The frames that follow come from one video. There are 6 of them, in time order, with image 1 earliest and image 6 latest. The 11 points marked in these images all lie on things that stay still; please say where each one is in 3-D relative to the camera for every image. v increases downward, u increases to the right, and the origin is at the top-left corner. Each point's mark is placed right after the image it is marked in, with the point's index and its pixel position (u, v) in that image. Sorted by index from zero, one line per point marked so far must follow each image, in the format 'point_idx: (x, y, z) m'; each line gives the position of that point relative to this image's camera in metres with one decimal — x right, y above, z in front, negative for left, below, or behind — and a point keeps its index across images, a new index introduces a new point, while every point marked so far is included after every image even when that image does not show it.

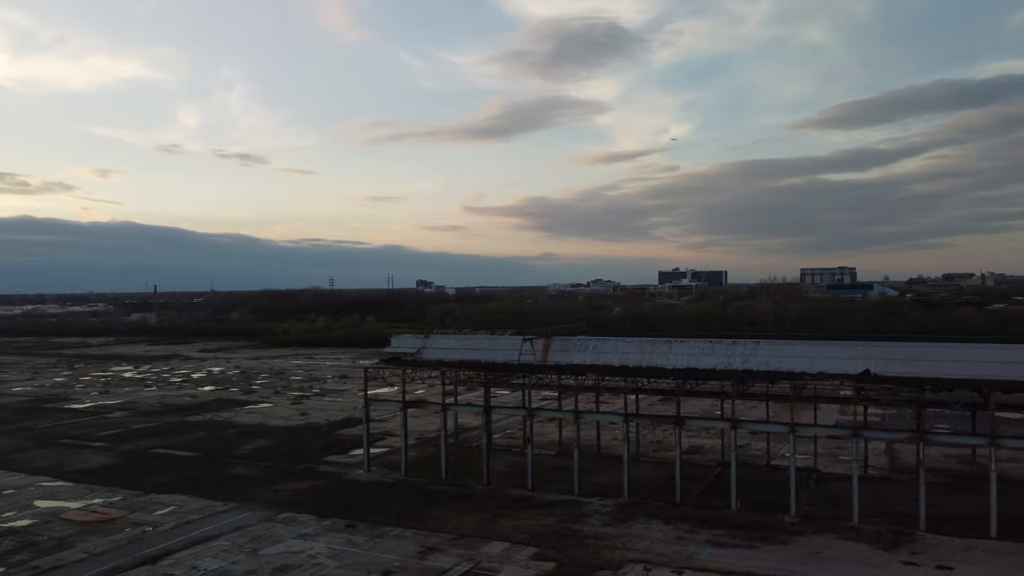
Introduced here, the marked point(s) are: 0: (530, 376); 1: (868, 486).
0: (+0.4, -2.0, +19.0) m
1: (+8.1, -4.5, +19.0) m
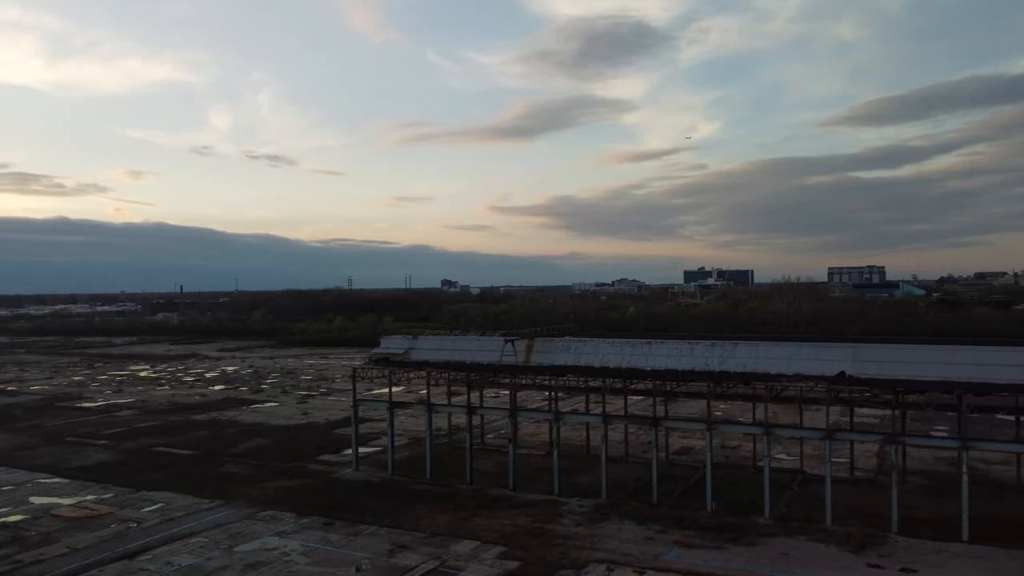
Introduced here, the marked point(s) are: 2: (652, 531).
0: (0.0, -2.0, +19.2) m
1: (+7.6, -4.5, +18.9) m
2: (+2.6, -4.6, +15.9) m
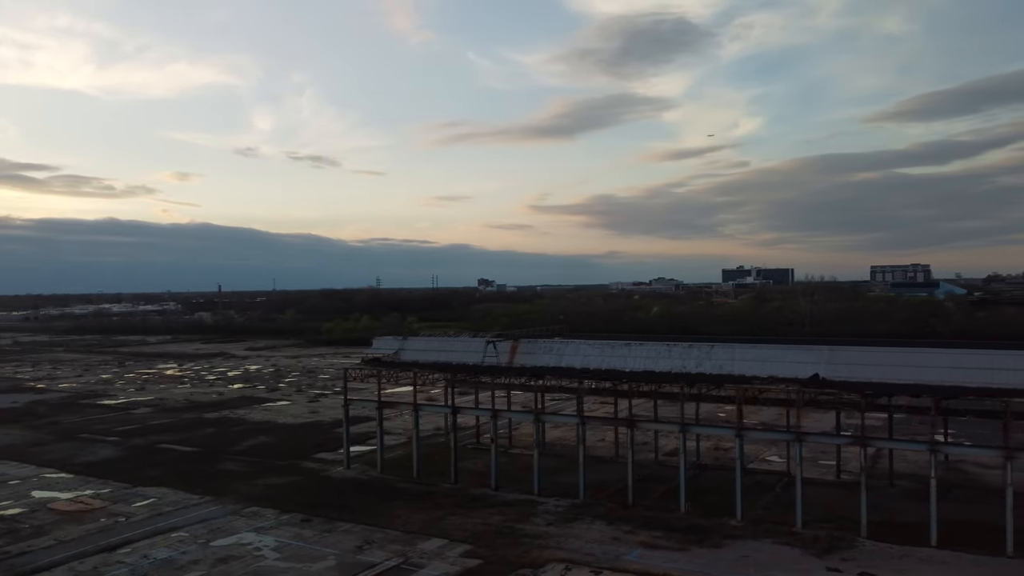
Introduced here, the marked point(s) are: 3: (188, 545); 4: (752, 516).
0: (-0.5, -2.0, +19.4) m
1: (+7.2, -4.5, +18.8) m
2: (+2.0, -4.6, +16.1) m
3: (-6.1, -4.8, +15.8) m
4: (+4.8, -4.6, +16.9) m
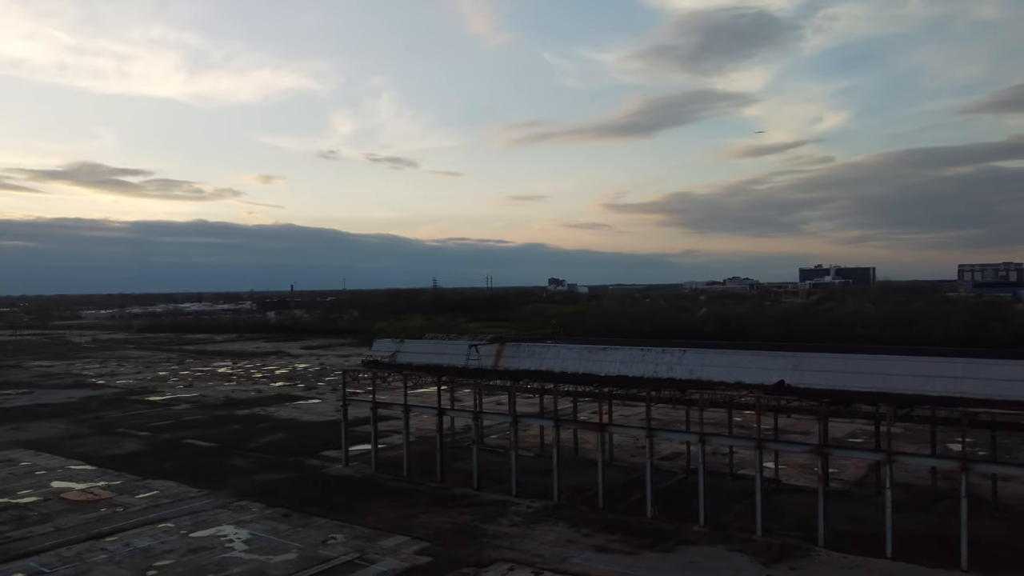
0: (-0.9, -2.2, +19.9) m
1: (+6.7, -4.7, +18.6) m
2: (+1.3, -4.8, +16.3) m
3: (-6.8, -4.9, +16.8) m
4: (+4.1, -4.7, +16.9) m
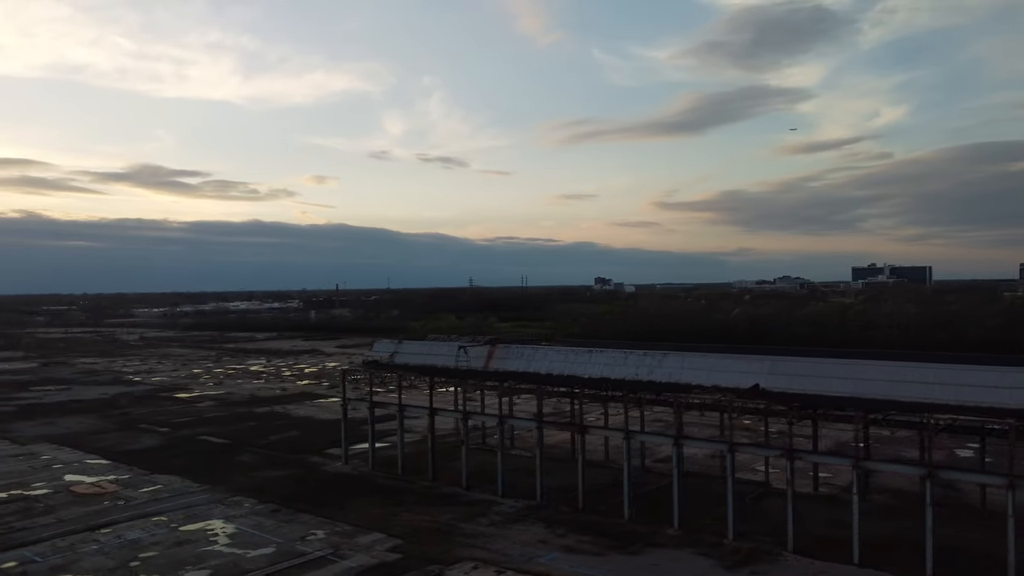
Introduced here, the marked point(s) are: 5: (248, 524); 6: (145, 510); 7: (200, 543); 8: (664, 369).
0: (-1.2, -2.2, +20.2) m
1: (+6.3, -4.7, +18.4) m
2: (+0.8, -4.8, +16.5) m
3: (-7.3, -5.0, +17.5) m
4: (+3.6, -4.7, +16.9) m
5: (-5.5, -4.9, +17.7) m
6: (-8.2, -5.0, +18.9) m
7: (-6.1, -5.0, +16.5) m
8: (+3.3, -1.7, +17.9) m
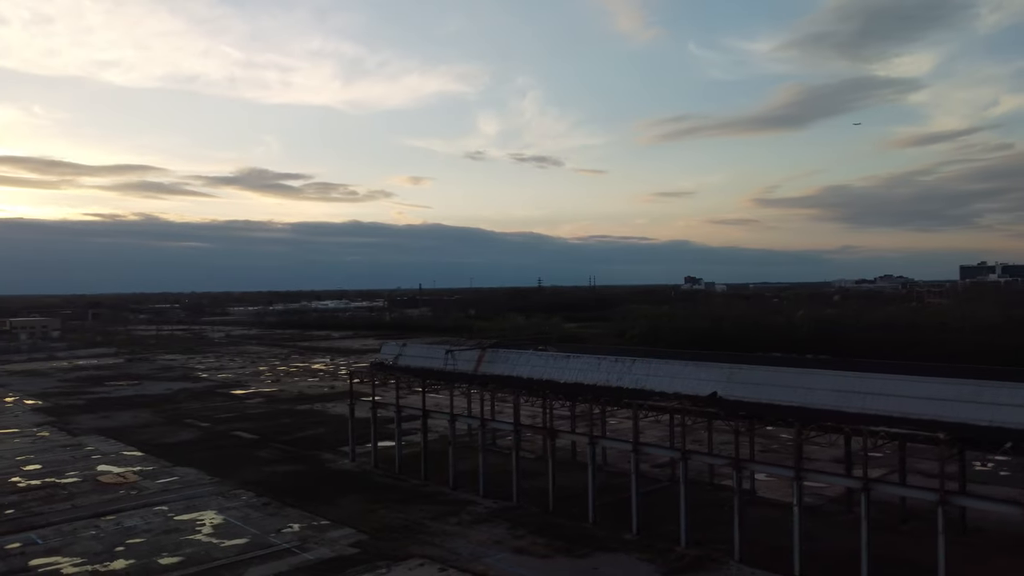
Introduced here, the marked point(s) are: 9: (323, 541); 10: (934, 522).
0: (-1.6, -2.4, +20.8) m
1: (+5.7, -4.9, +18.2) m
2: (0.0, -5.0, +17.0) m
3: (-7.9, -5.1, +18.9) m
4: (+2.8, -4.9, +17.0) m
5: (-6.1, -5.1, +18.8) m
6: (-8.7, -5.1, +20.3) m
7: (-6.8, -5.1, +17.8) m
8: (+2.6, -1.9, +18.1) m
9: (-3.8, -5.0, +16.8) m
10: (+8.7, -4.8, +17.4) m
